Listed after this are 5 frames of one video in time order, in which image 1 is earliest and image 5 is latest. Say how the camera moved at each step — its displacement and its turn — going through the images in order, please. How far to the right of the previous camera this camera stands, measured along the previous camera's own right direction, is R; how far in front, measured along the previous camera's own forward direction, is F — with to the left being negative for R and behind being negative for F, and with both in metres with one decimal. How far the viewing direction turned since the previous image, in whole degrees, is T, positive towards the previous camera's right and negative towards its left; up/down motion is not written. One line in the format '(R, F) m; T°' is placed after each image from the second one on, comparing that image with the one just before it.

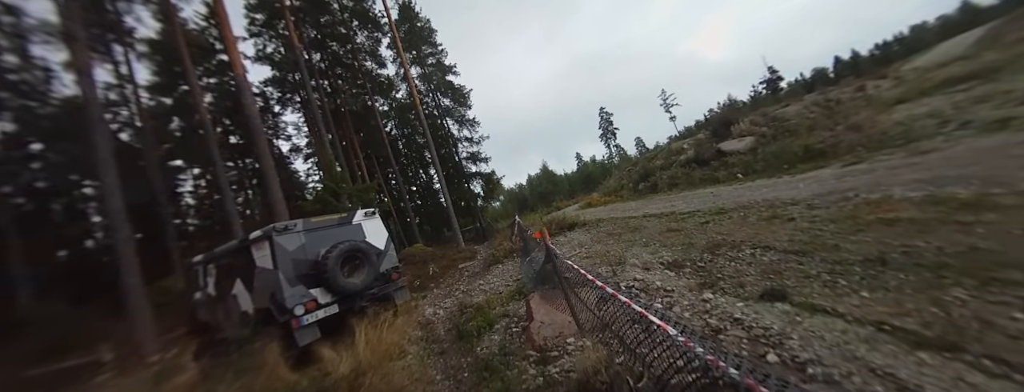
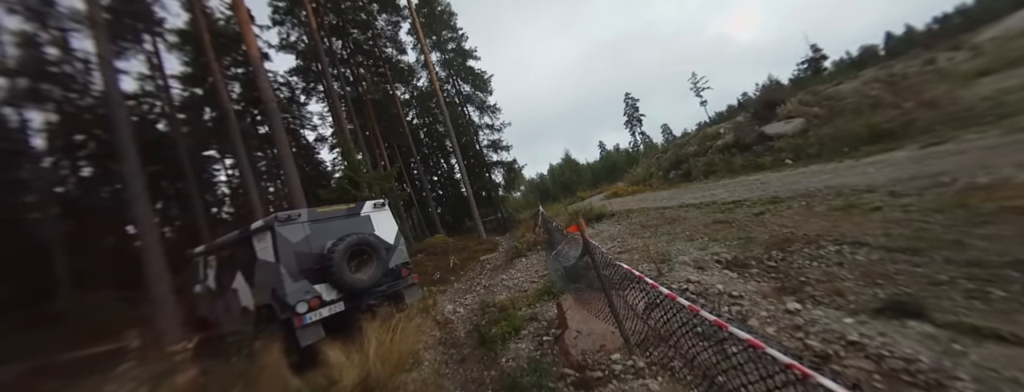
(-0.1, +0.7) m; -4°
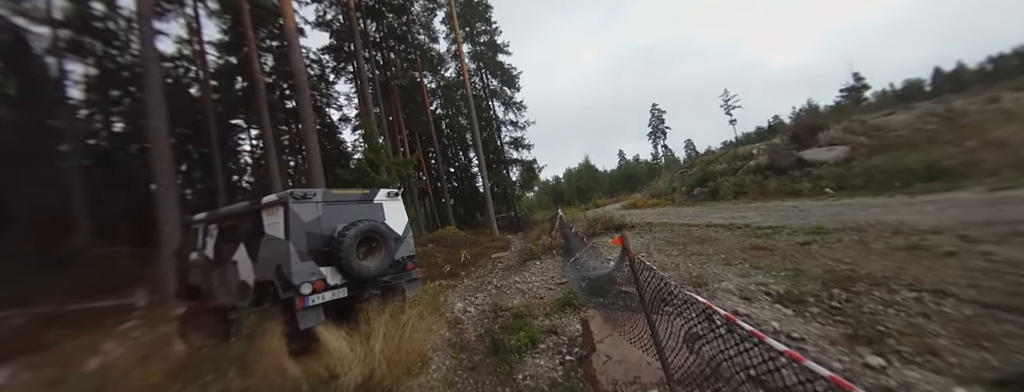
(-0.3, +0.4) m; -3°
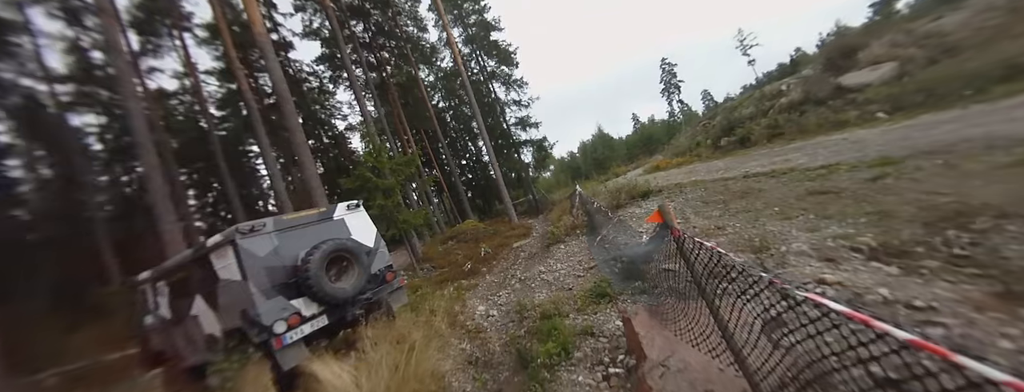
(+0.2, +0.7) m; -4°
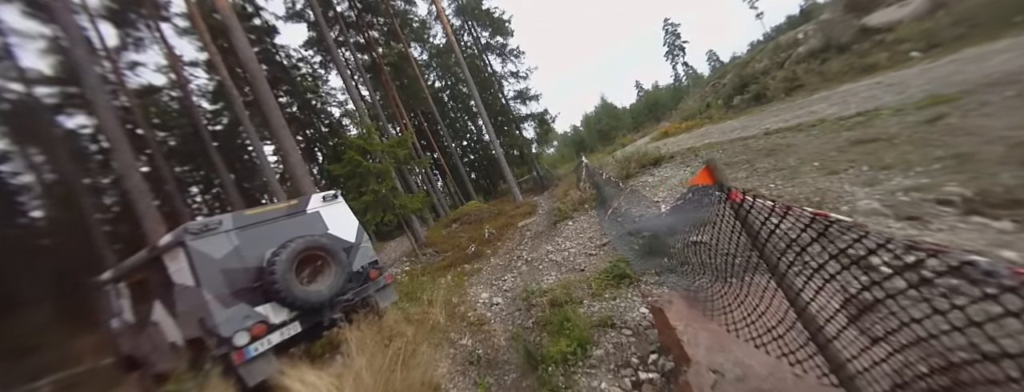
(+0.1, +0.6) m; -1°
